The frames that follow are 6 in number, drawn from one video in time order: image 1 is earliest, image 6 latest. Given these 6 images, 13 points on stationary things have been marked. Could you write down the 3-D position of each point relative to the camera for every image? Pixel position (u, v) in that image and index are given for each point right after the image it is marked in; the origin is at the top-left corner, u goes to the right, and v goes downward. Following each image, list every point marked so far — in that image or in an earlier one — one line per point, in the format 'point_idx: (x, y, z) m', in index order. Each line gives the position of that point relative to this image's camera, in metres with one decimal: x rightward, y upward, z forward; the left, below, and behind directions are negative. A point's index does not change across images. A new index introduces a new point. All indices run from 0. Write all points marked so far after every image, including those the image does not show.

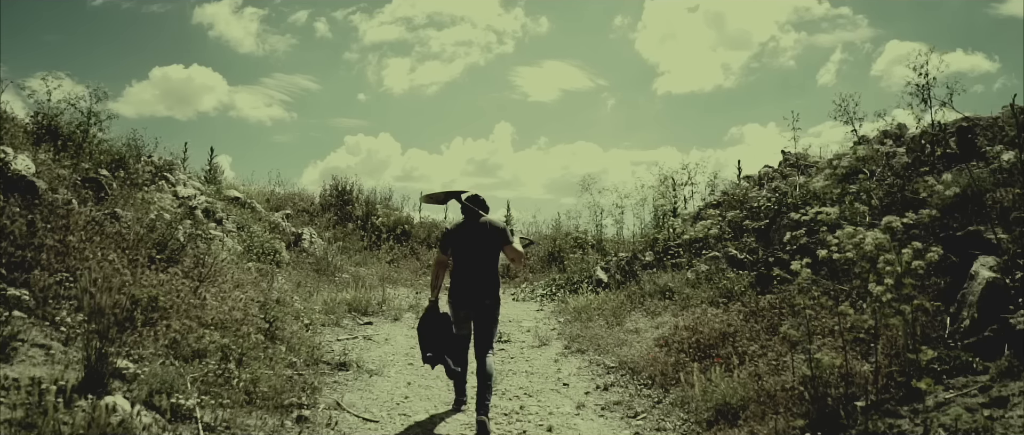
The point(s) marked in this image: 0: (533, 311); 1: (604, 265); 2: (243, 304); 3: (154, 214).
0: (+0.4, -2.1, +12.4) m
1: (+2.2, -1.2, +14.1) m
2: (-3.5, -1.1, +7.3) m
3: (-5.5, +0.1, +8.5) m
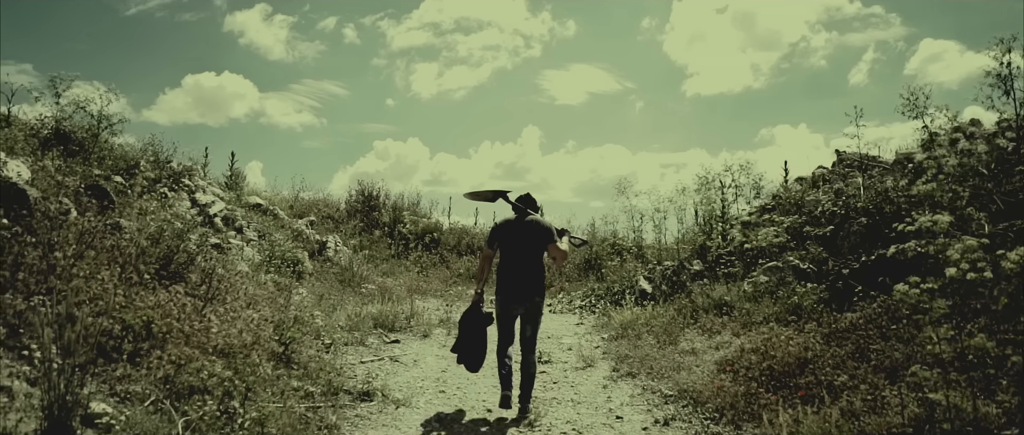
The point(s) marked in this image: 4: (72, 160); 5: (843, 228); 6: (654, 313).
0: (+1.2, -2.2, +11.4) m
1: (+3.1, -1.3, +13.0) m
2: (-3.0, -1.2, +6.5) m
3: (-5.0, -0.1, +7.8) m
4: (-7.2, +0.9, +8.9) m
5: (+5.9, -0.2, +10.2) m
6: (+2.6, -1.6, +10.1) m
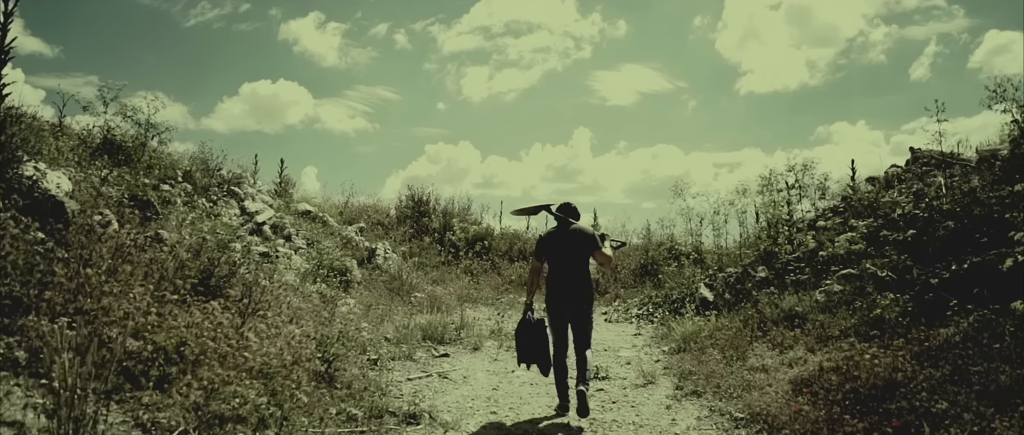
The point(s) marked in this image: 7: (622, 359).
0: (+2.2, -2.3, +10.7) m
1: (+4.2, -1.4, +12.2) m
2: (-2.4, -1.4, +6.2) m
3: (-4.2, -0.2, +7.7) m
4: (-6.3, +0.7, +9.0) m
5: (+6.8, -0.2, +9.1) m
6: (+3.5, -1.7, +9.3) m
7: (+1.8, -2.3, +9.0) m
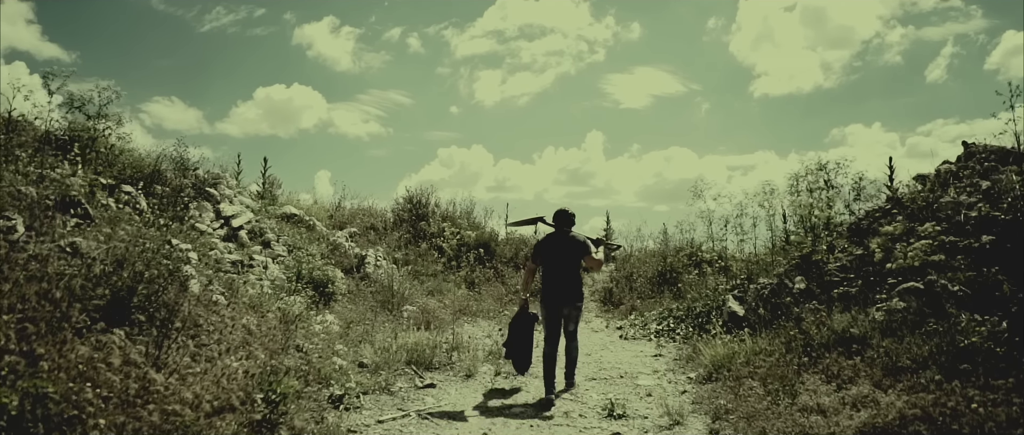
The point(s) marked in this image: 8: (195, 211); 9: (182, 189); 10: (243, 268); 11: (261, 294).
0: (+2.3, -2.3, +9.3) m
1: (+4.3, -1.5, +10.7) m
2: (-2.5, -1.4, +4.9) m
3: (-4.3, -0.3, +6.4) m
4: (-6.4, +0.7, +7.8) m
5: (+6.8, -0.3, +7.6) m
6: (+3.5, -1.8, +7.8) m
7: (+1.8, -2.3, +7.6) m
8: (-6.6, +0.1, +11.8) m
9: (-7.2, +0.6, +12.3) m
10: (-5.0, -0.9, +10.4) m
11: (-3.8, -1.1, +8.5) m
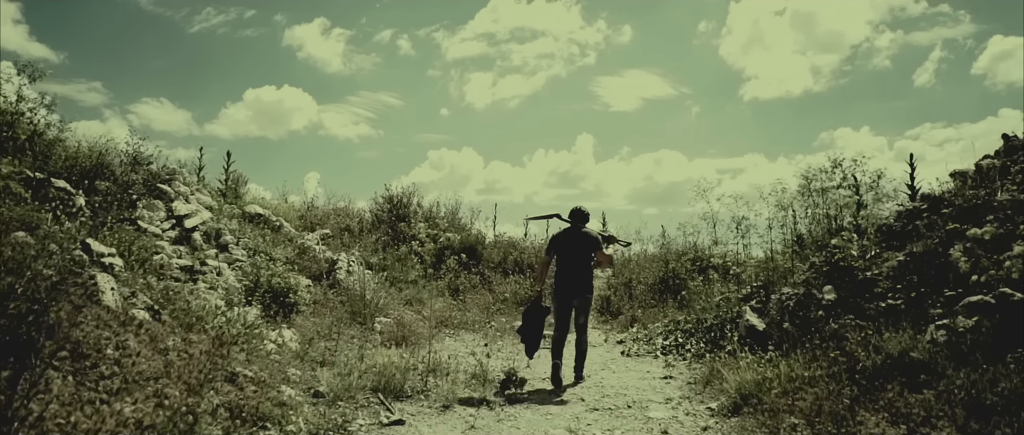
0: (+2.1, -2.3, +8.0) m
1: (+4.1, -1.5, +9.5) m
2: (-2.6, -1.4, +3.5) m
3: (-4.4, -0.3, +5.0) m
4: (-6.5, +0.7, +6.4) m
5: (+6.7, -0.3, +6.4) m
6: (+3.3, -1.8, +6.6) m
7: (+1.6, -2.3, +6.3) m
8: (-6.8, +0.1, +10.4) m
9: (-7.4, +0.6, +10.9) m
10: (-5.2, -0.9, +9.0) m
11: (-4.0, -1.1, +7.2) m
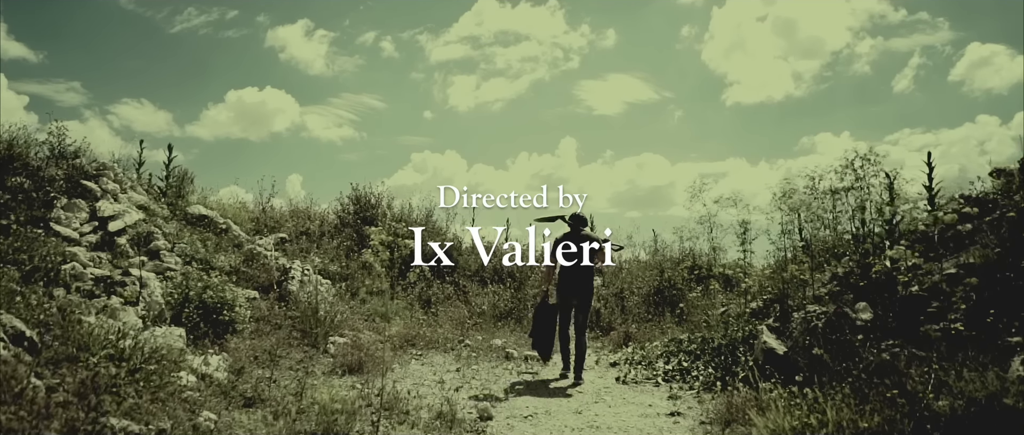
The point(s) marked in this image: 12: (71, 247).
0: (+1.8, -2.4, +6.7) m
1: (+3.8, -1.5, +8.2) m
2: (-2.7, -1.4, +2.0) m
3: (-4.6, -0.3, +3.5) m
4: (-6.7, +0.7, +4.8) m
5: (+6.4, -0.3, +5.2) m
6: (+3.1, -1.8, +5.3) m
7: (+1.4, -2.4, +4.9) m
8: (-7.2, +0.1, +8.8) m
9: (-7.8, +0.6, +9.3) m
10: (-5.5, -1.0, +7.5) m
11: (-4.2, -1.1, +5.7) m
12: (-6.4, -0.4, +8.1) m
